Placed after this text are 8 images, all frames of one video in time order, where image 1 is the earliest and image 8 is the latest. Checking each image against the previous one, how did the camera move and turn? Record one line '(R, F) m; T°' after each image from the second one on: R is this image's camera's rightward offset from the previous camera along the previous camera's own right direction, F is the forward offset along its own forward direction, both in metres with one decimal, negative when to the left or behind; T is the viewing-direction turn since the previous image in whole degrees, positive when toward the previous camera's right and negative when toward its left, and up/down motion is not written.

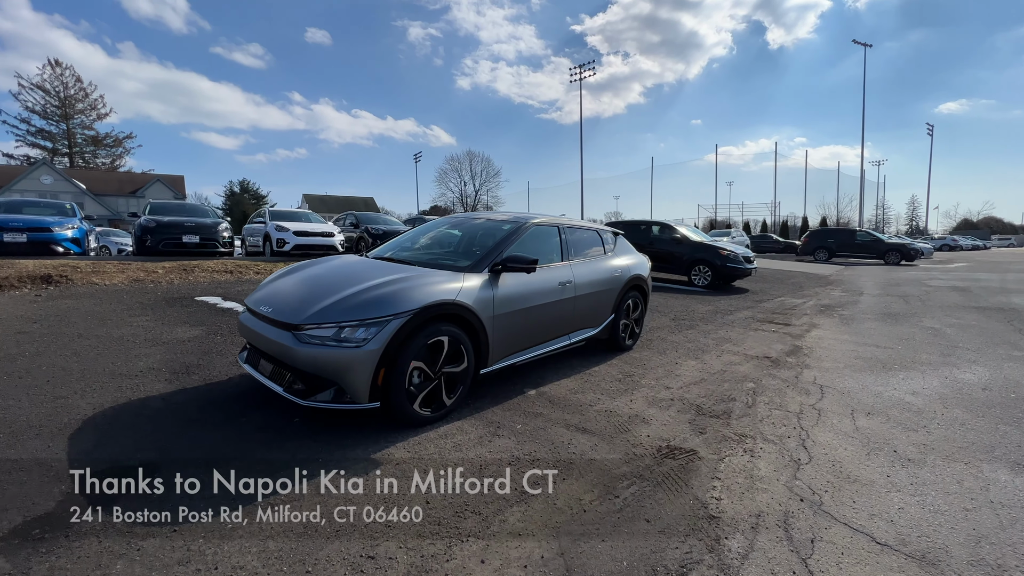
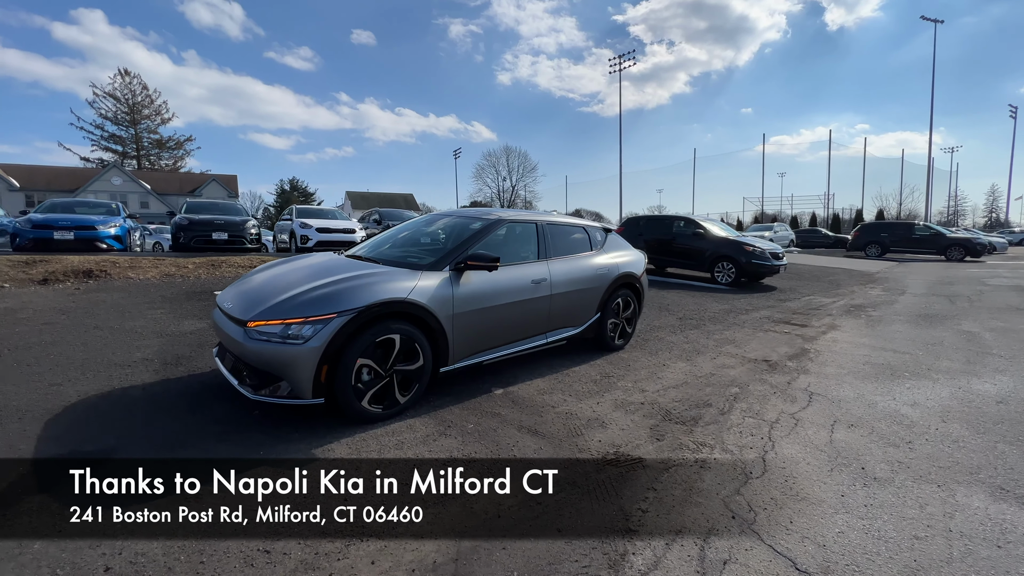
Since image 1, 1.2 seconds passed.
(+0.7, +0.1) m; -5°
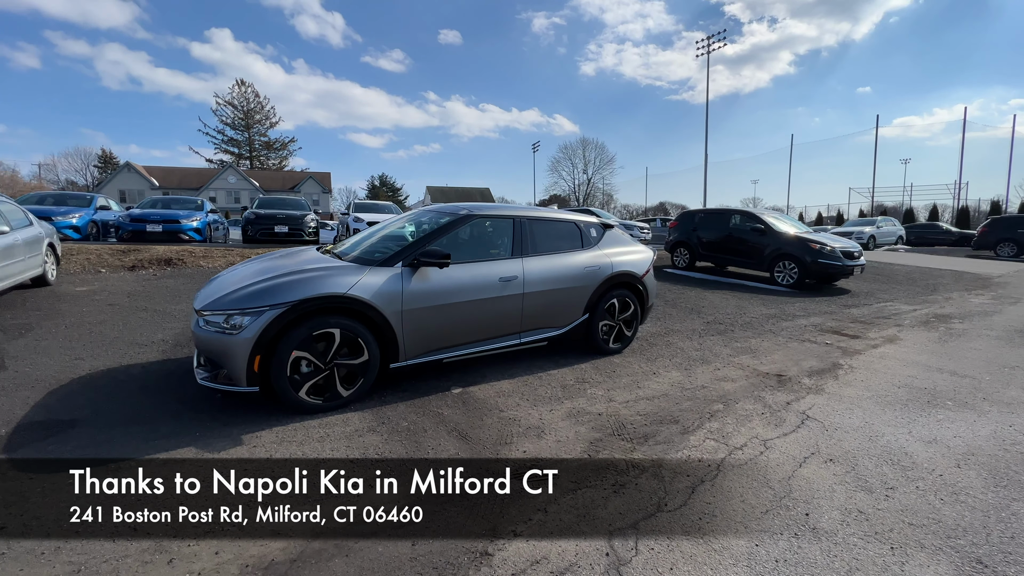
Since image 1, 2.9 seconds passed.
(+1.1, +0.2) m; -10°
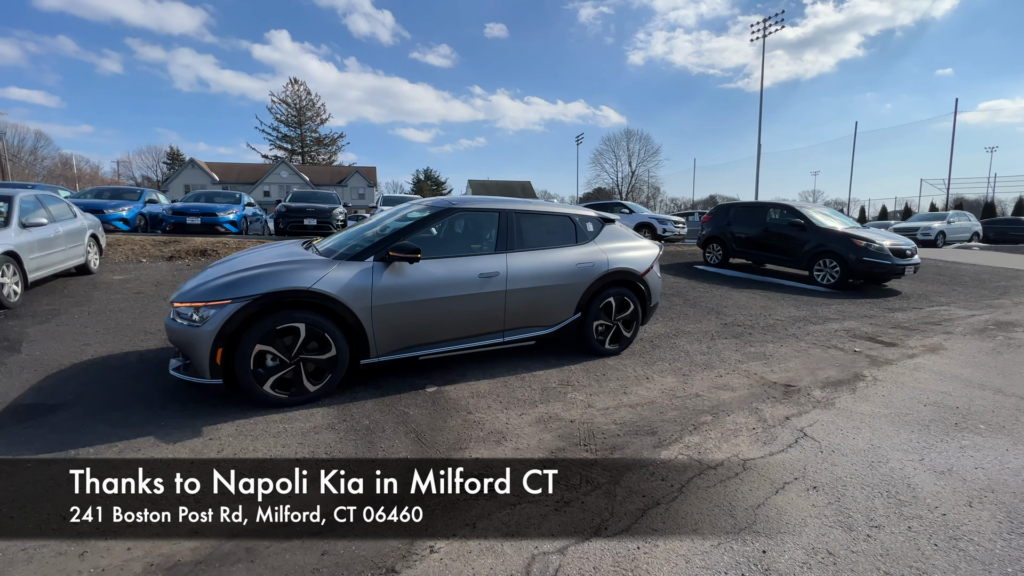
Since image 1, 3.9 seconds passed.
(+0.6, +0.2) m; -5°
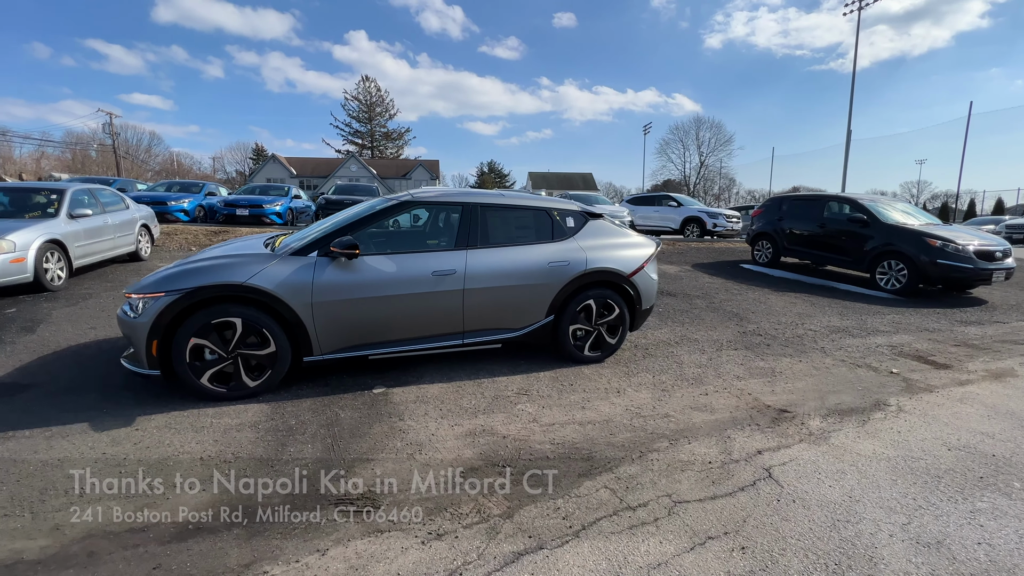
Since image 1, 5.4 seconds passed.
(+0.9, +0.4) m; -8°
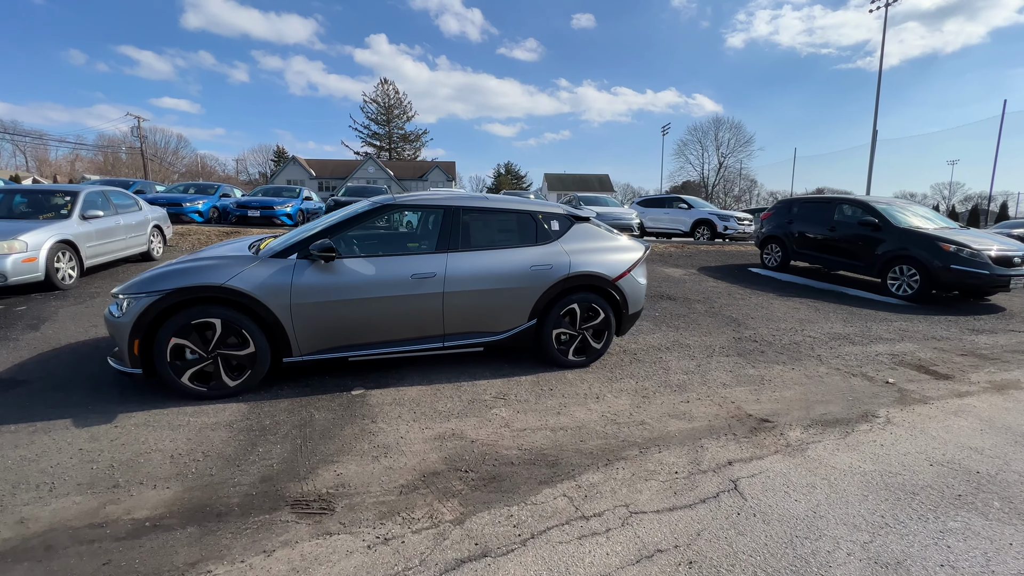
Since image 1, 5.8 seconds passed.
(+0.3, 0.0) m; -2°
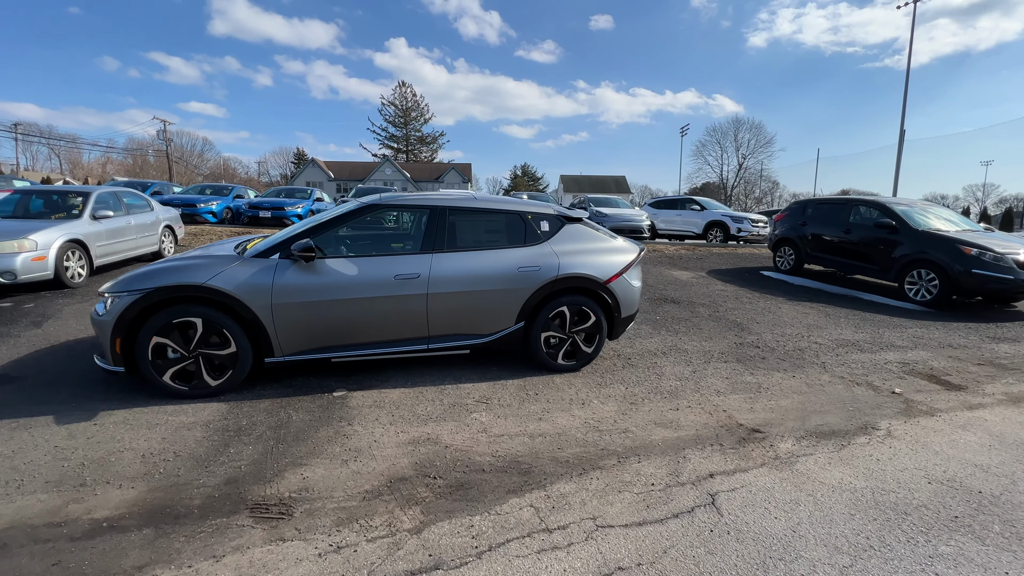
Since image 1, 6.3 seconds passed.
(+0.3, +0.1) m; -2°
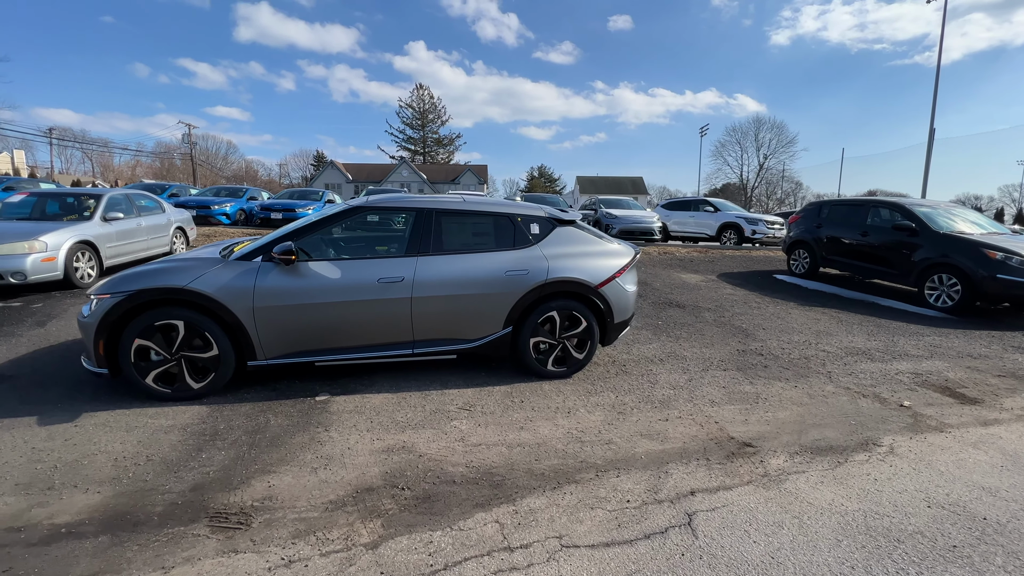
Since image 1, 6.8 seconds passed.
(+0.3, +0.1) m; -2°
